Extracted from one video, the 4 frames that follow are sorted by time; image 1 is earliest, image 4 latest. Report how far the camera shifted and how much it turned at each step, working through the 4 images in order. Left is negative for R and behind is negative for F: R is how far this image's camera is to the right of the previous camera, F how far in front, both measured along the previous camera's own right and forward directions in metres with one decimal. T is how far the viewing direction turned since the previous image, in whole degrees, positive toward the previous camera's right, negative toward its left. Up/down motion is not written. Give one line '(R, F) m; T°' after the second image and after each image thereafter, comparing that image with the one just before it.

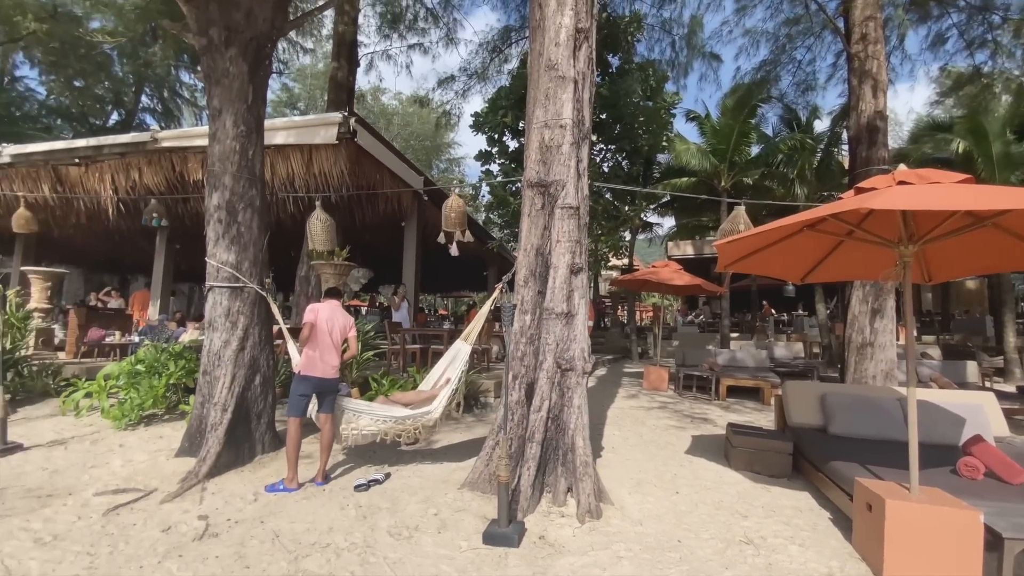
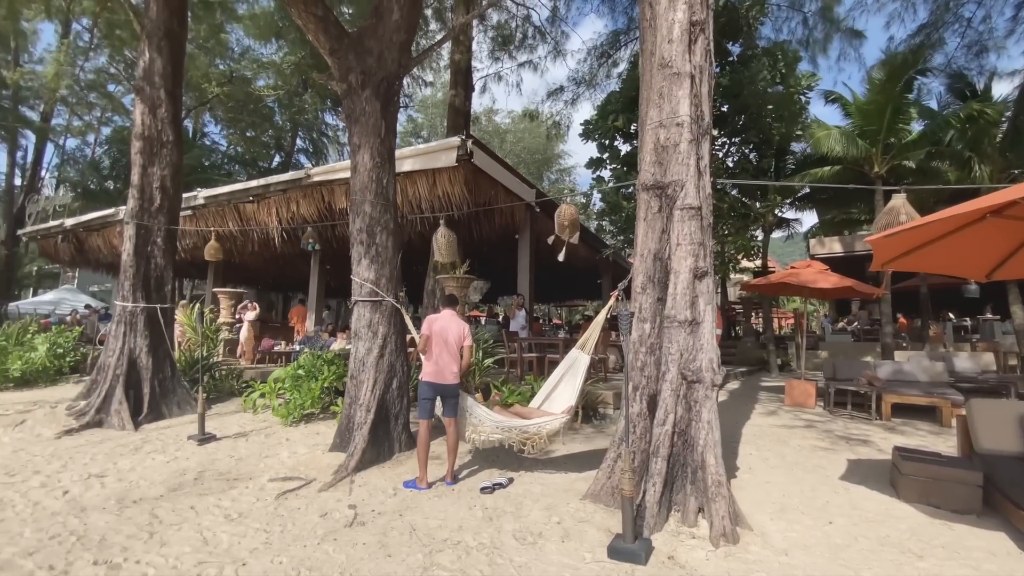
(0.0, 0.0) m; -14°
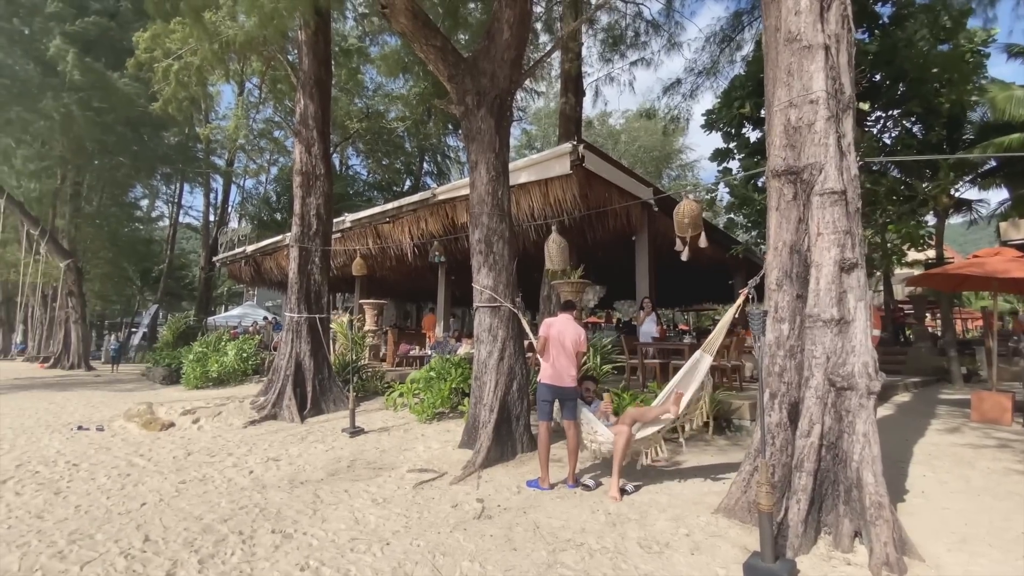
(0.0, 0.0) m; -14°
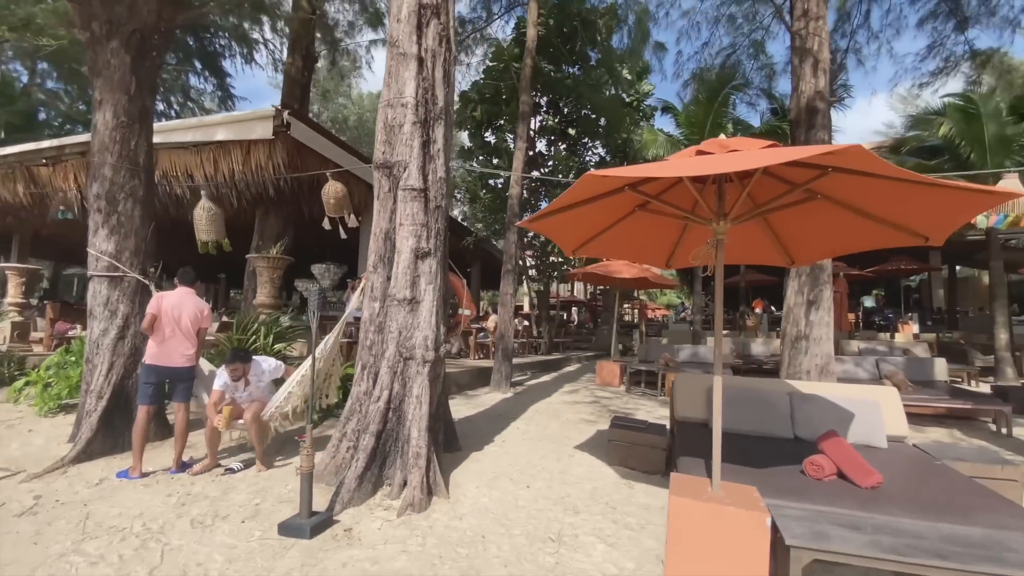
(+1.4, -0.5) m; +25°
